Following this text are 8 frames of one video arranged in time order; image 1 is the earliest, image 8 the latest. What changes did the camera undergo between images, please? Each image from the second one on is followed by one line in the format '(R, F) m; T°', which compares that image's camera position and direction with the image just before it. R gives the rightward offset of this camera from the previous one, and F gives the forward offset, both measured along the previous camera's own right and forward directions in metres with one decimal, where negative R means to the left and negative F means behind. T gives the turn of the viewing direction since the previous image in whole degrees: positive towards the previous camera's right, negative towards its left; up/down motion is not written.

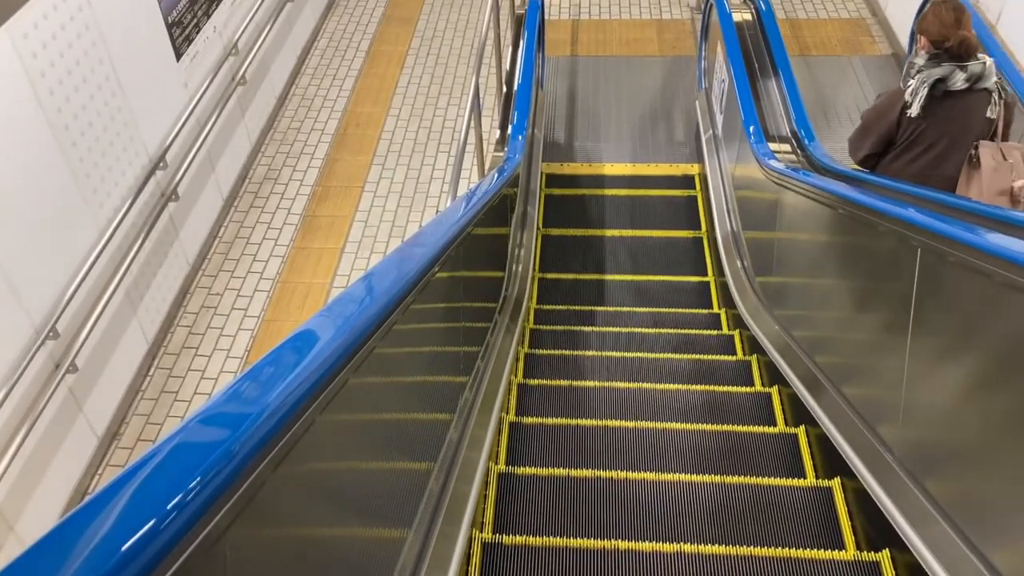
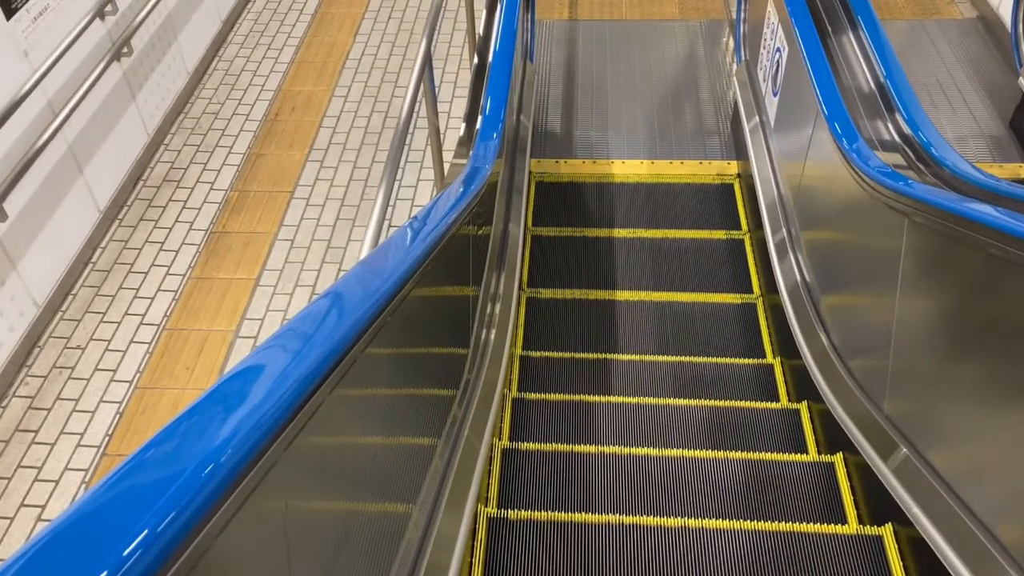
(+0.1, +1.2) m; 0°
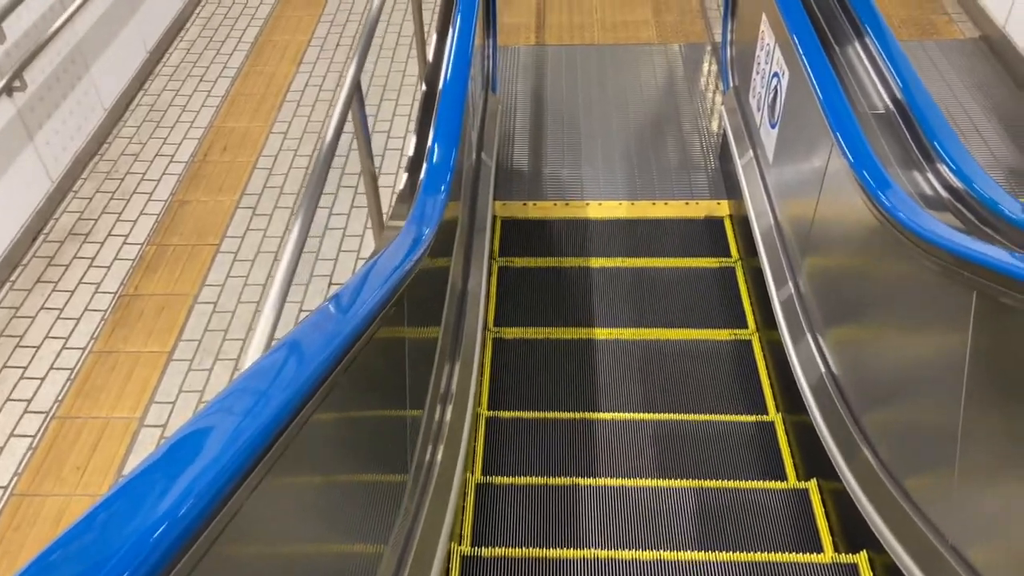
(+0.1, +0.5) m; +2°
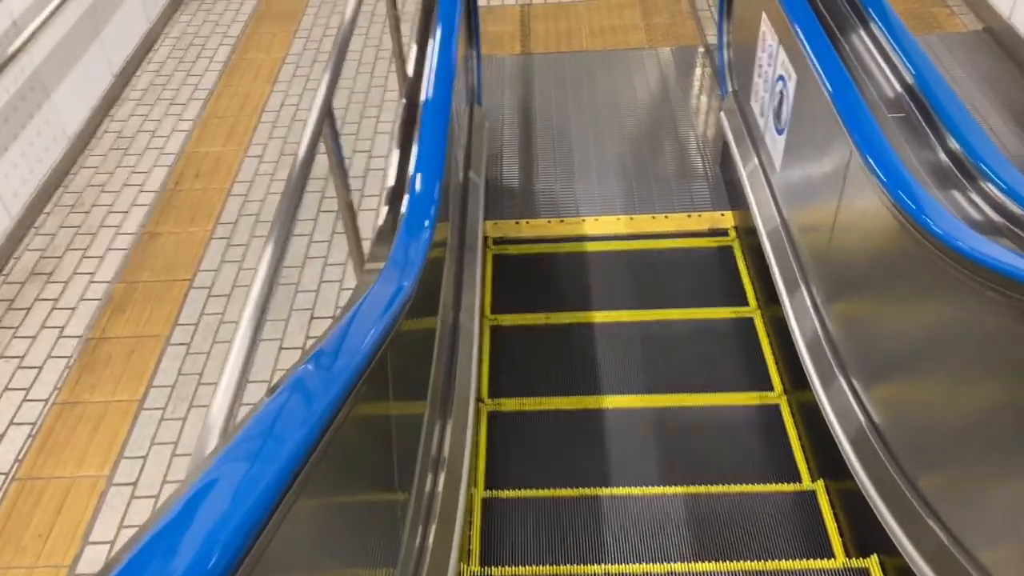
(0.0, +0.2) m; +1°
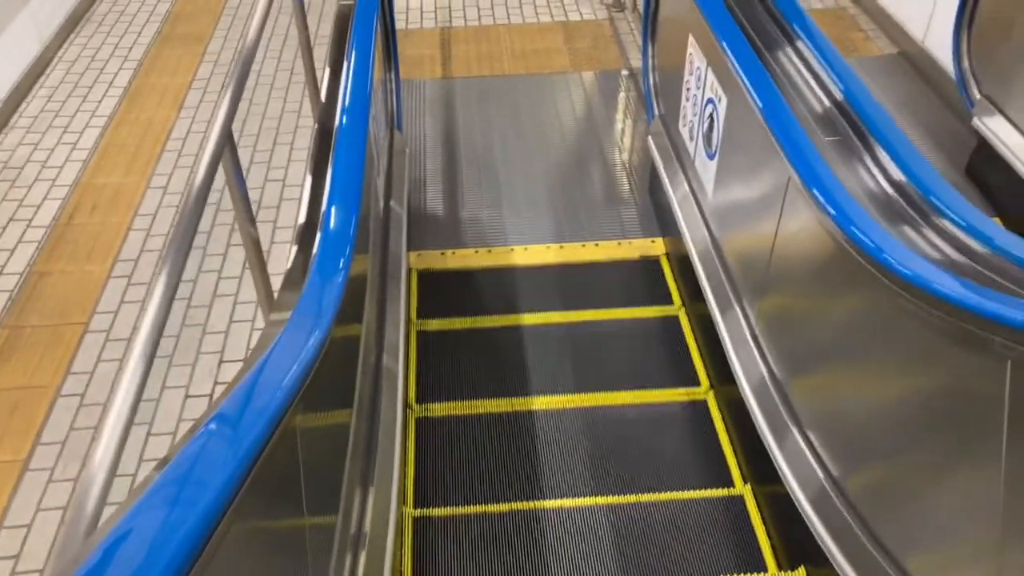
(0.0, +0.2) m; +5°
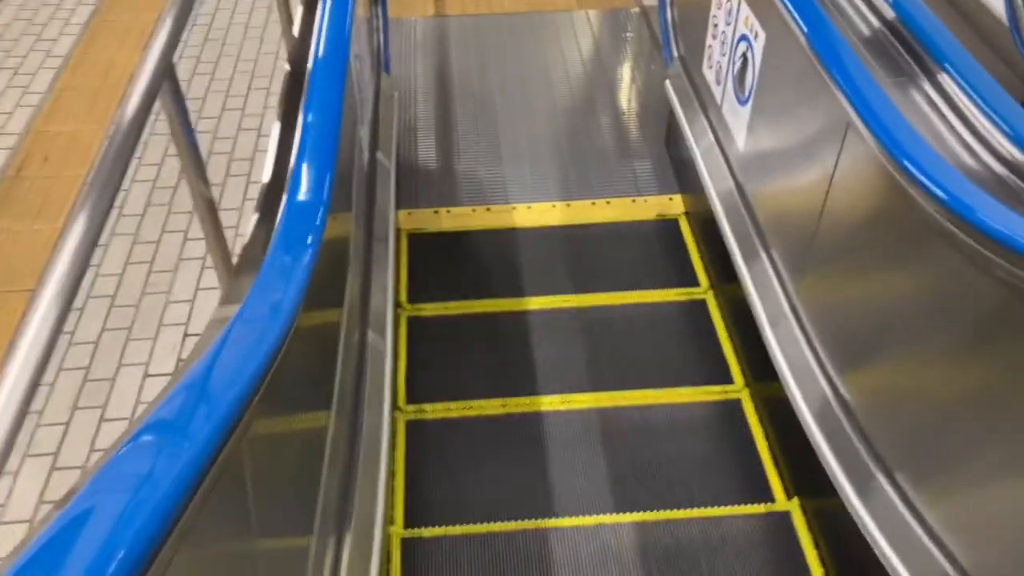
(0.0, +0.3) m; +1°
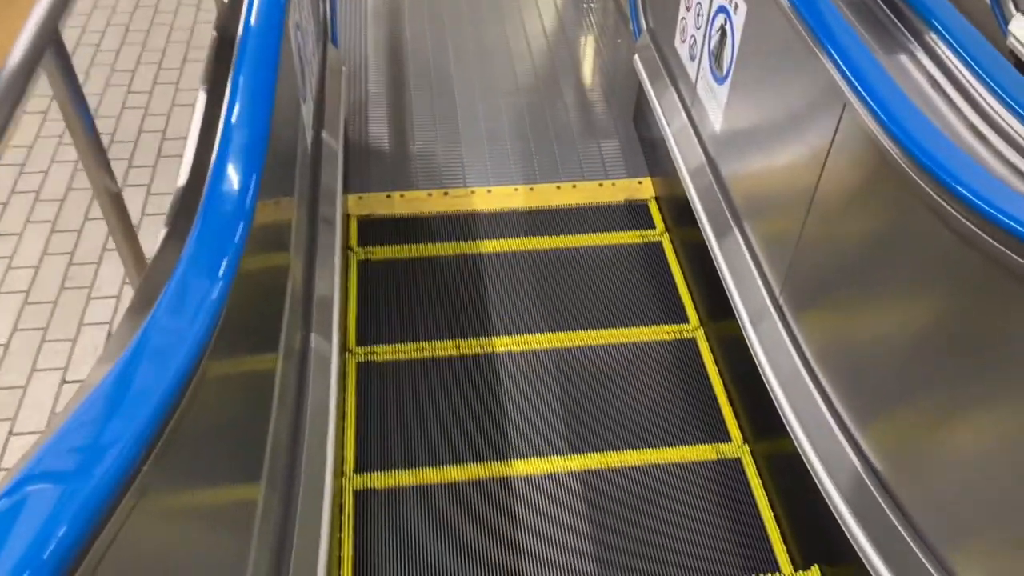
(0.0, +0.2) m; +3°
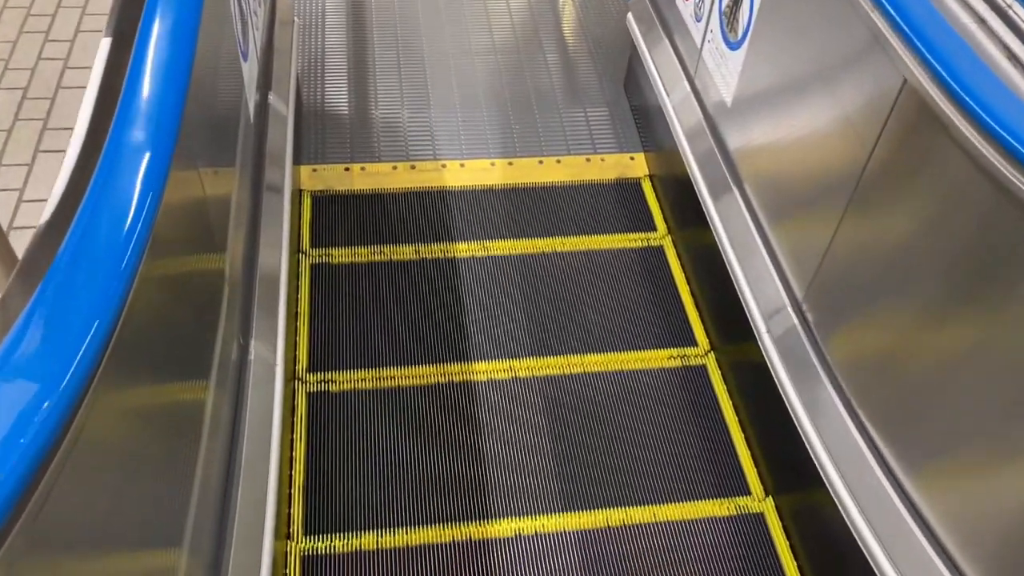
(0.0, +0.3) m; +2°
